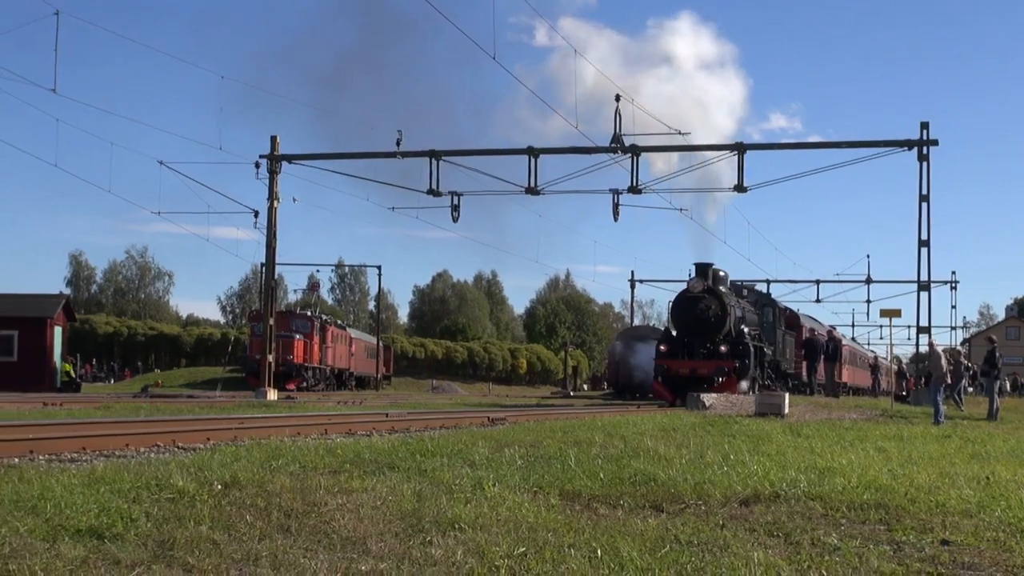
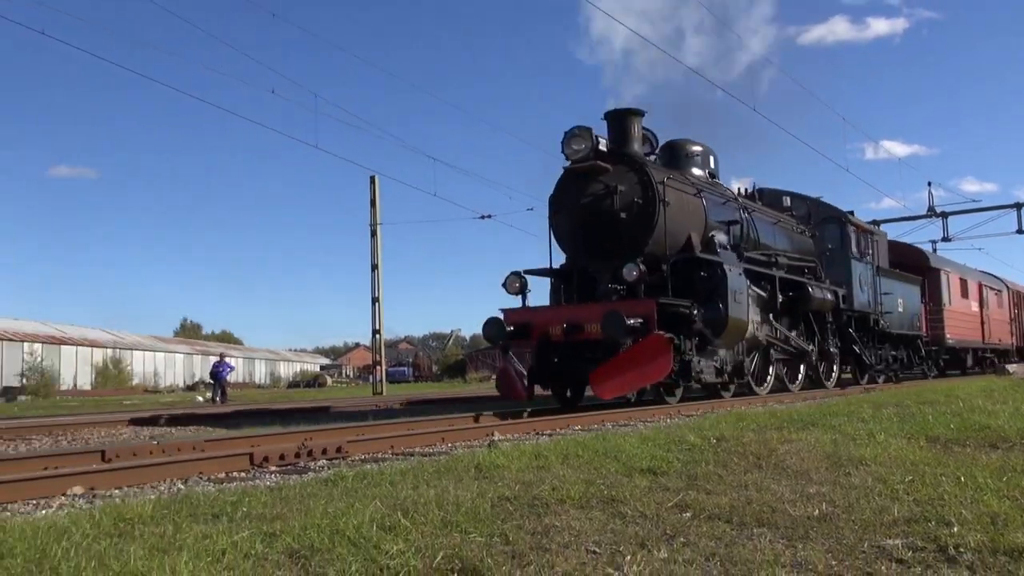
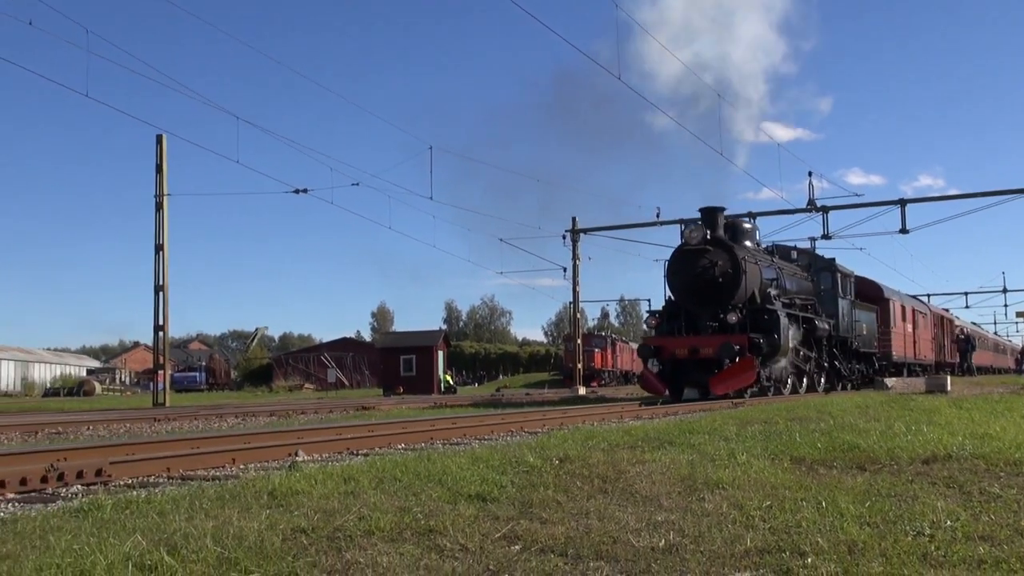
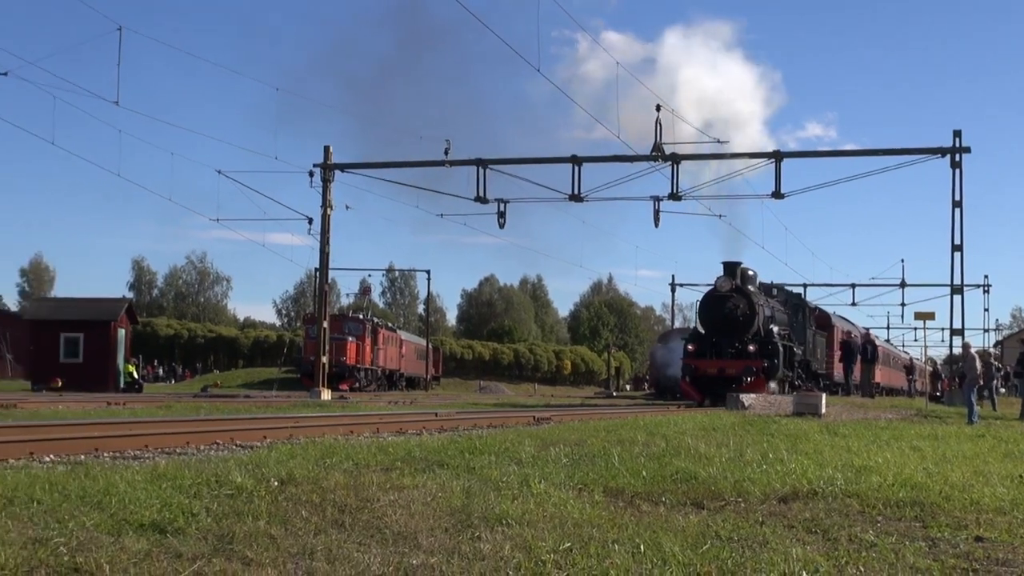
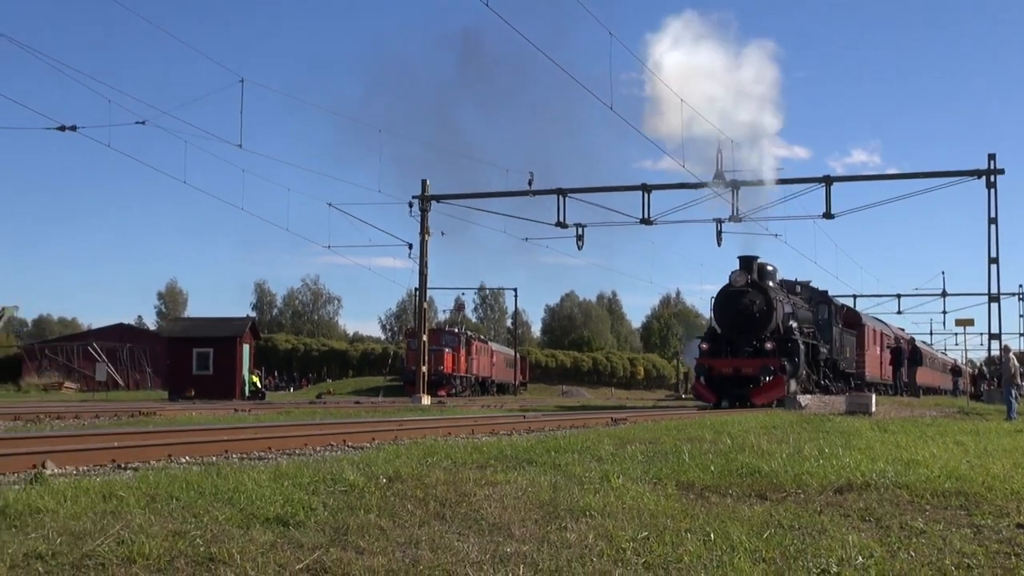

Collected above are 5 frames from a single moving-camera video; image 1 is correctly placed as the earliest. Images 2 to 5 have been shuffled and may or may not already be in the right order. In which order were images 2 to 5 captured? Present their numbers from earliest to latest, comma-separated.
4, 5, 3, 2
